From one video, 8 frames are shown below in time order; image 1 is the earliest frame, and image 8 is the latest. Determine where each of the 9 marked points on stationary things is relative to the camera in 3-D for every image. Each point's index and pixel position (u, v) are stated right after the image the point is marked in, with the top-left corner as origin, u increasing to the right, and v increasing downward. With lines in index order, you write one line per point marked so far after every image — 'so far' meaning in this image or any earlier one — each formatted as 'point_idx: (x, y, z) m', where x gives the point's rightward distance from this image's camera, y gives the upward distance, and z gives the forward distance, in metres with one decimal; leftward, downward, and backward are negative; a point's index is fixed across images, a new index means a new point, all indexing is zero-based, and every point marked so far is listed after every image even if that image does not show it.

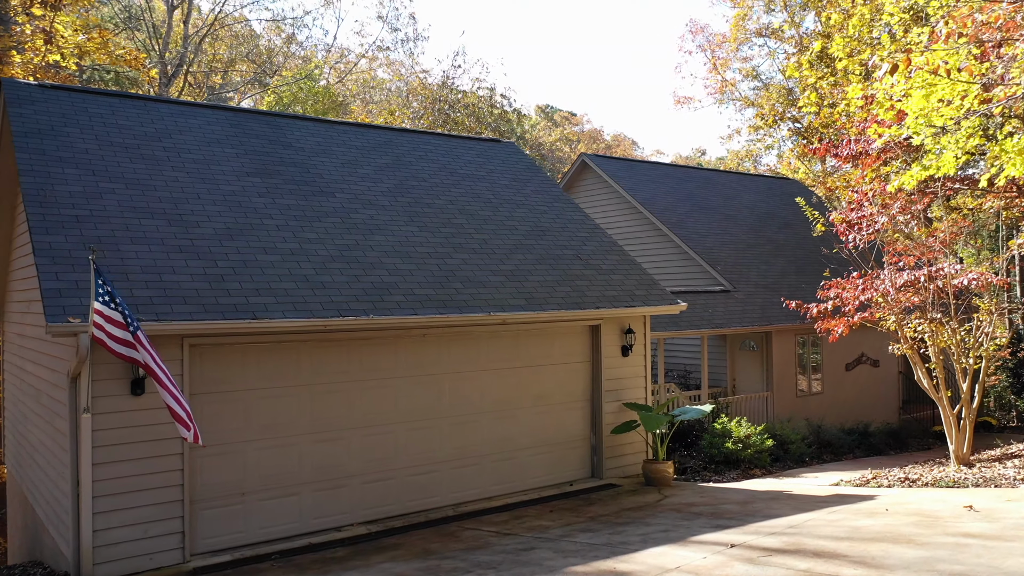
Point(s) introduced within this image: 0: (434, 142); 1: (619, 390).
0: (-1.4, +2.6, +14.2) m
1: (+1.6, -1.5, +12.0) m
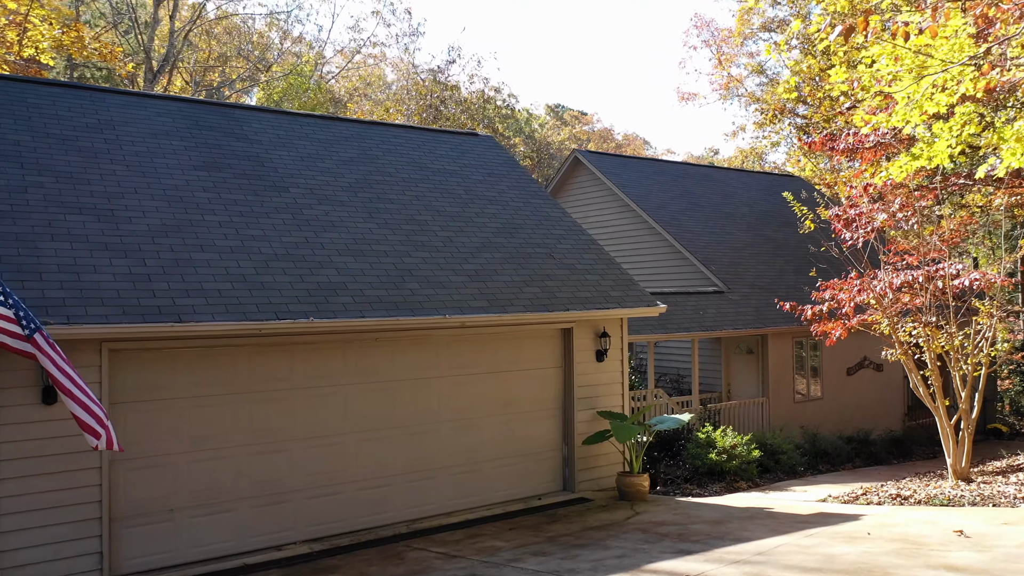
0: (-1.8, +2.6, +13.5) m
1: (+1.1, -1.5, +11.2) m
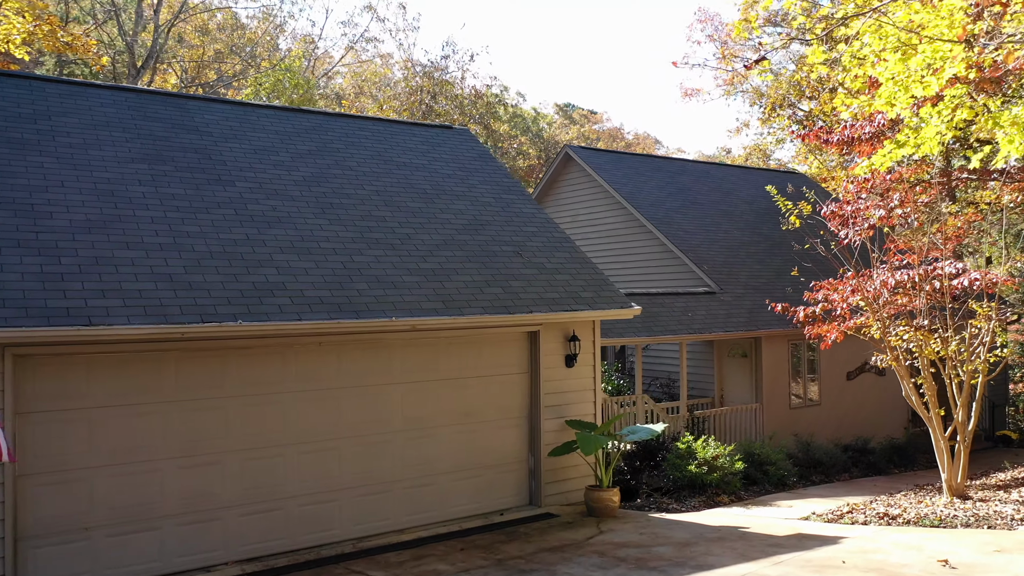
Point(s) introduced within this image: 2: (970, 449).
0: (-2.2, +2.6, +12.9) m
1: (+0.6, -1.5, +10.5) m
2: (+5.5, -2.0, +9.6) m
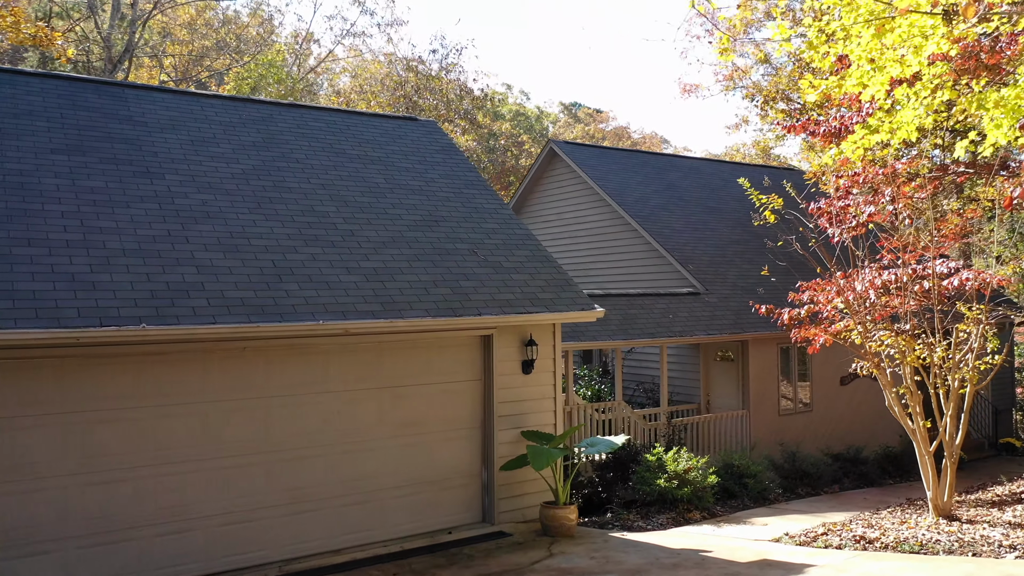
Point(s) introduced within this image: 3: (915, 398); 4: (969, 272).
0: (-2.8, +2.6, +12.2) m
1: (+0.1, -1.6, +9.8) m
2: (+4.9, -2.0, +8.8) m
3: (+4.6, -1.3, +9.0) m
4: (+5.6, +0.2, +9.7) m
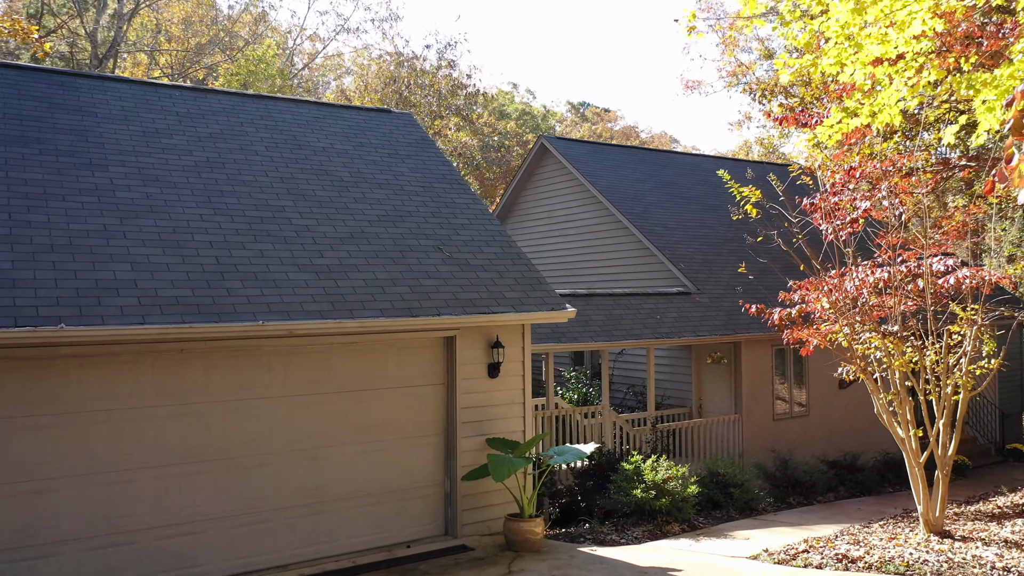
0: (-3.1, +2.6, +11.7) m
1: (-0.3, -1.5, +9.2) m
2: (+4.5, -2.0, +8.1) m
3: (+4.2, -1.2, +8.4) m
4: (+5.2, +0.2, +9.0) m
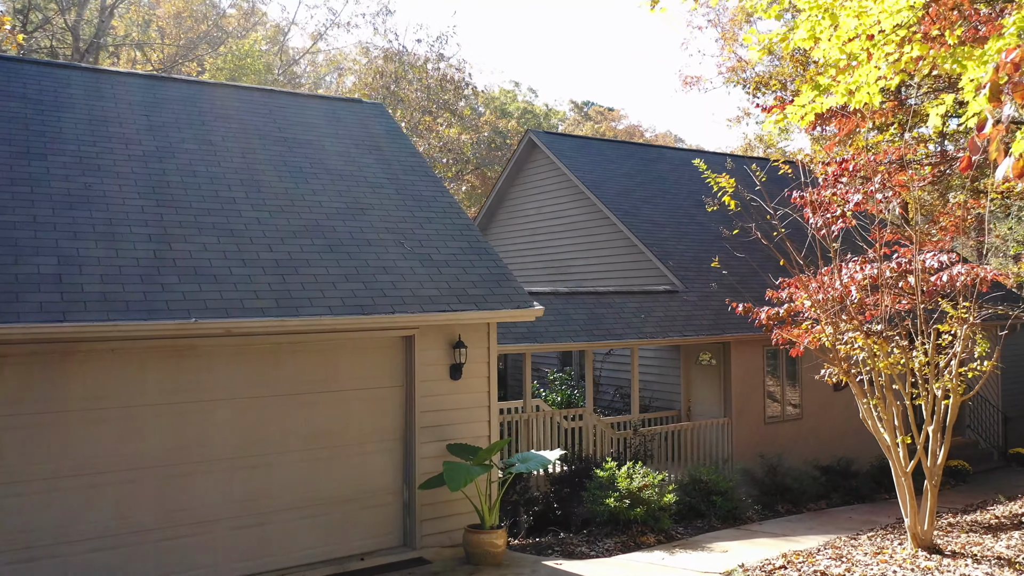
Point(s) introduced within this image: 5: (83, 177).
0: (-3.5, +2.6, +11.2) m
1: (-0.7, -1.5, +8.7) m
2: (+4.1, -1.9, +7.6) m
3: (+3.8, -1.2, +7.9) m
4: (+4.8, +0.2, +8.5) m
5: (-4.4, +1.1, +8.2) m
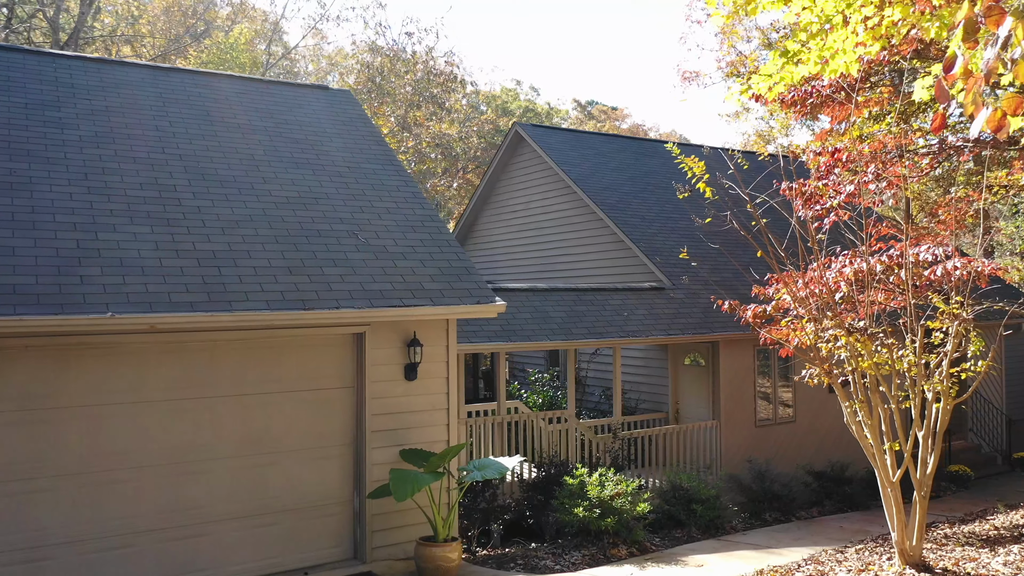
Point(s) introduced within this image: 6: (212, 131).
0: (-3.9, +2.7, +10.6) m
1: (-1.2, -1.4, +8.1) m
2: (+3.6, -1.9, +7.0) m
3: (+3.3, -1.1, +7.2) m
4: (+4.4, +0.3, +7.8) m
5: (-4.8, +1.2, +7.7) m
6: (-3.6, +1.9, +9.5) m
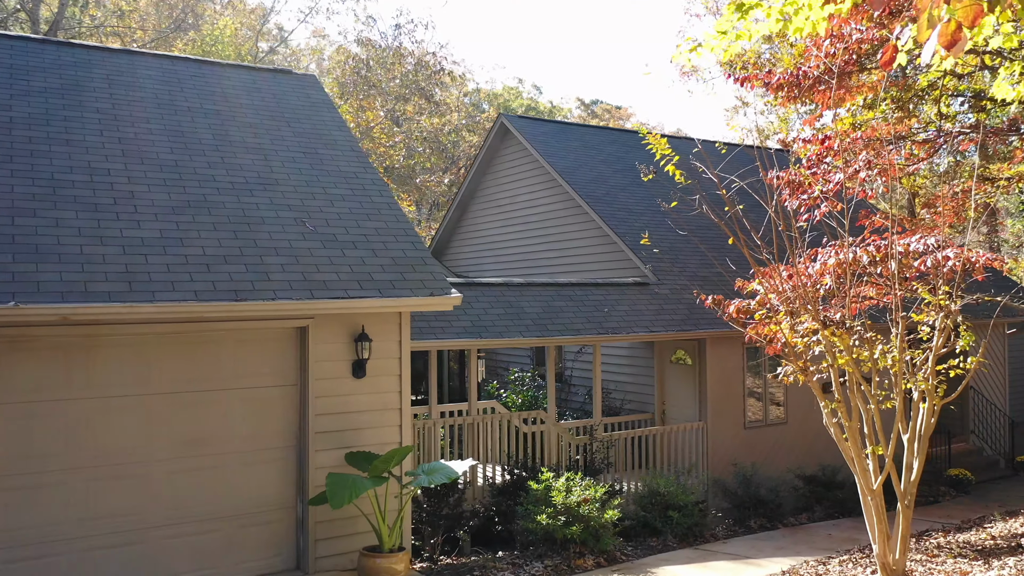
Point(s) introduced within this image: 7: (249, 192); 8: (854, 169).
0: (-4.3, +2.8, +10.1) m
1: (-1.6, -1.4, +7.6) m
2: (+3.2, -1.8, +6.4) m
3: (+2.9, -1.1, +6.7) m
4: (+3.9, +0.4, +7.3) m
5: (-5.3, +1.3, +7.2) m
6: (-4.0, +2.0, +9.0) m
7: (-2.7, +1.0, +8.2) m
8: (+3.8, +1.4, +9.2) m
